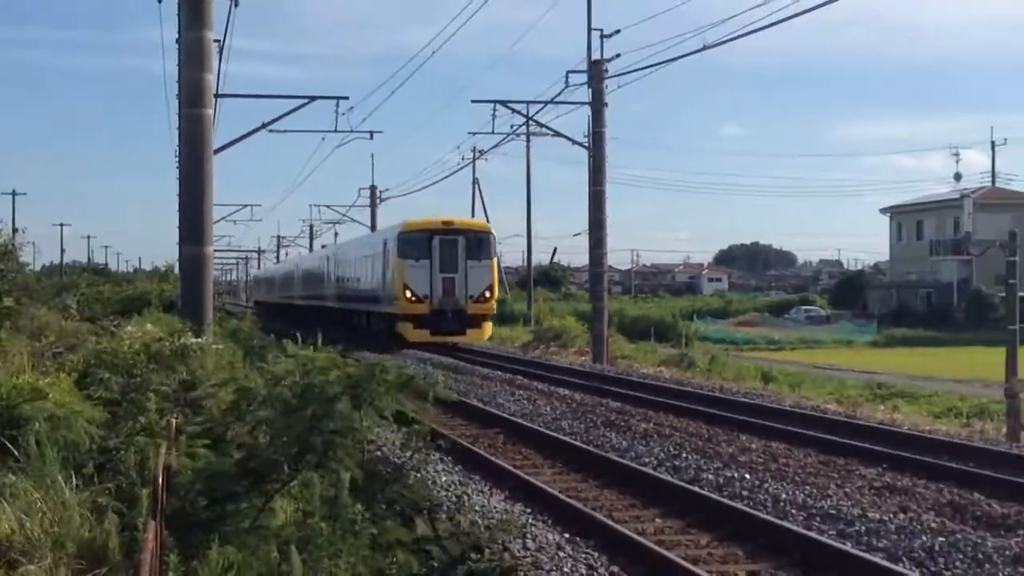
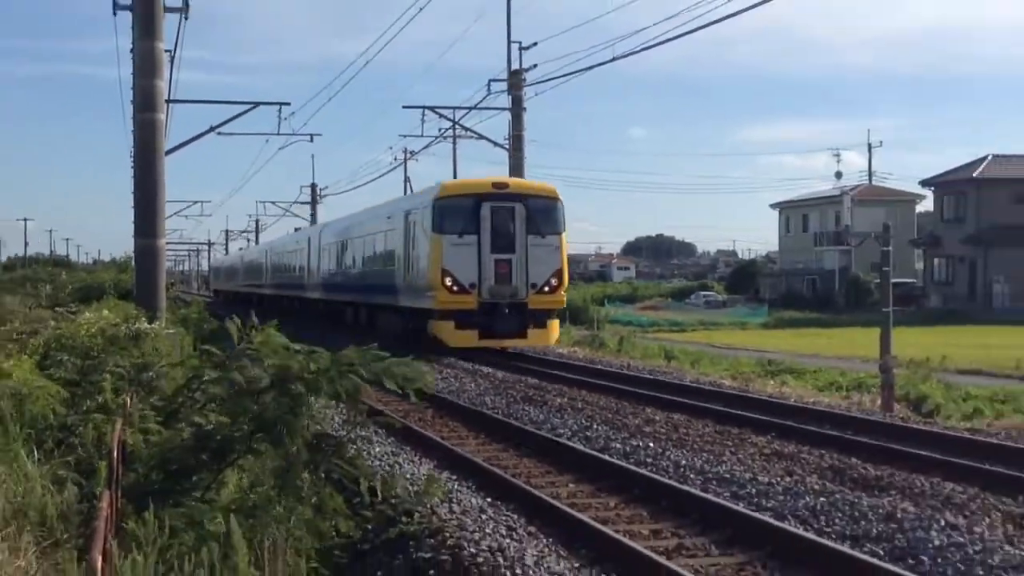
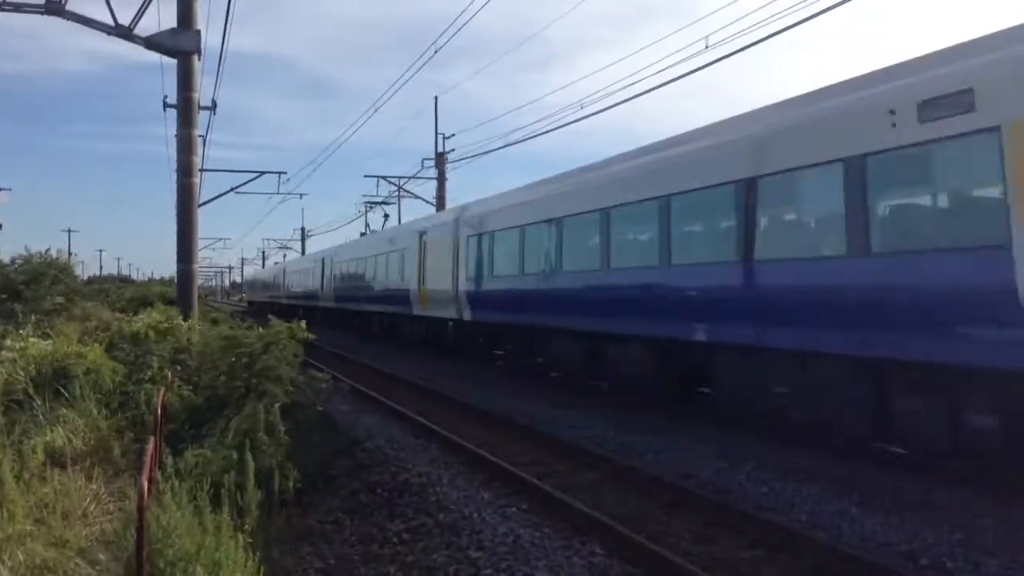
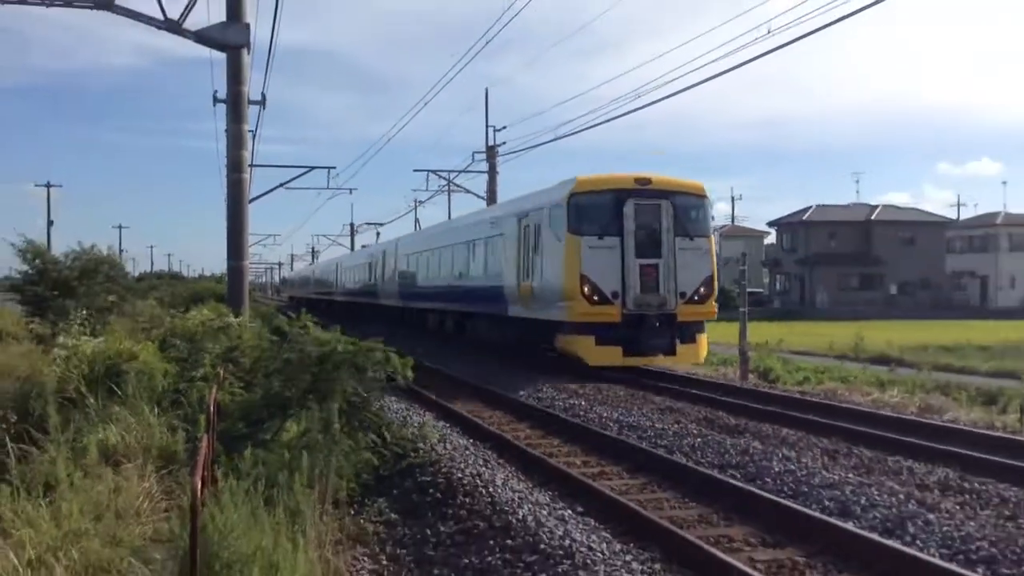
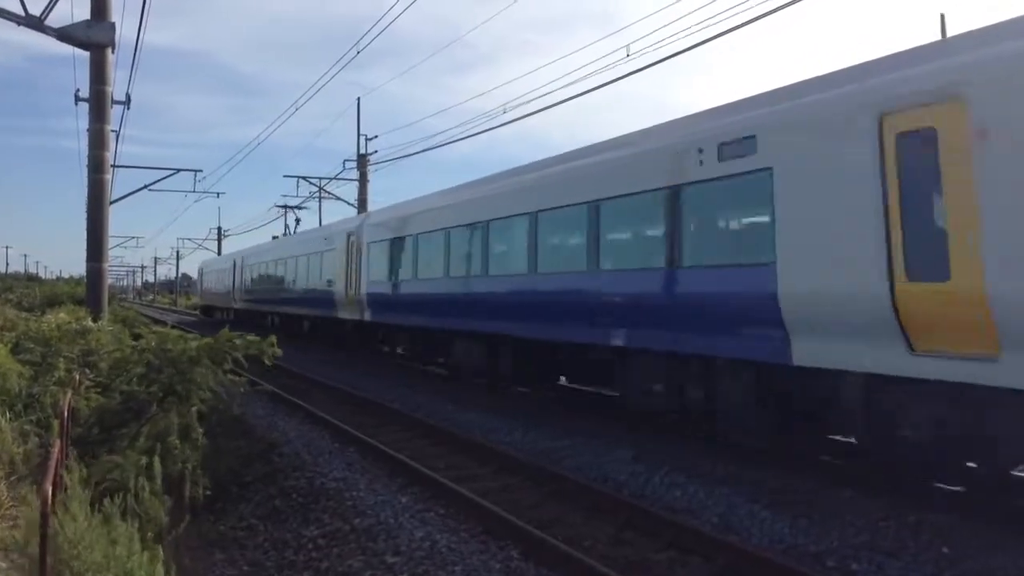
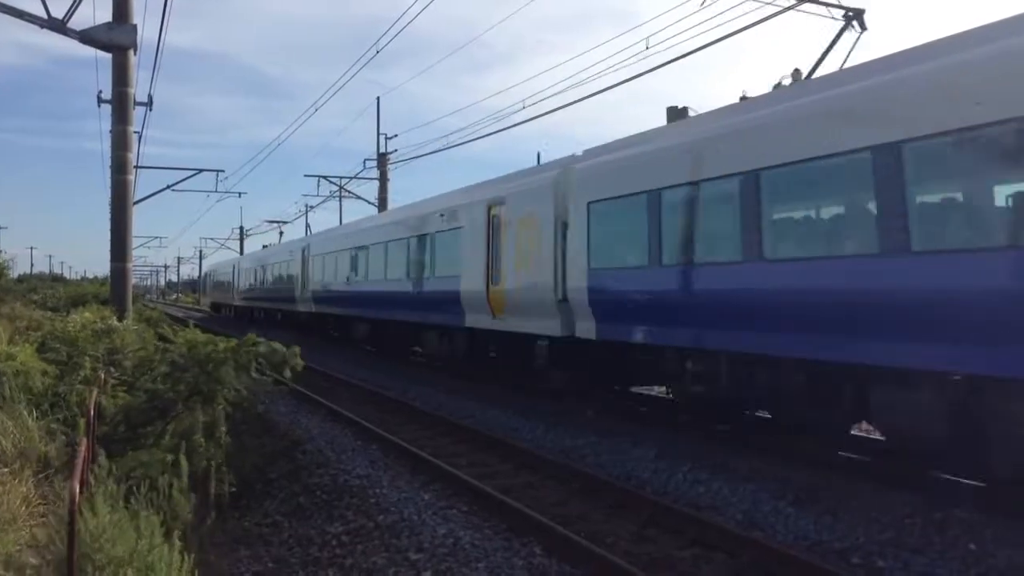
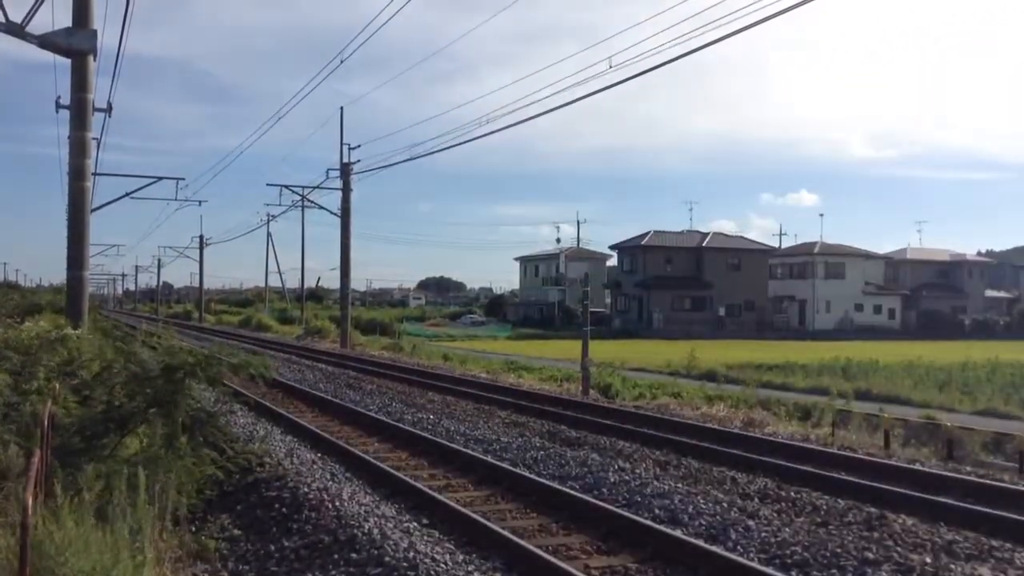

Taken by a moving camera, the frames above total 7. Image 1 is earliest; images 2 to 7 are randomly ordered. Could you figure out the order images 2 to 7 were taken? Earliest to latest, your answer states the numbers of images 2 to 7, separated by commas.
2, 4, 3, 6, 5, 7
